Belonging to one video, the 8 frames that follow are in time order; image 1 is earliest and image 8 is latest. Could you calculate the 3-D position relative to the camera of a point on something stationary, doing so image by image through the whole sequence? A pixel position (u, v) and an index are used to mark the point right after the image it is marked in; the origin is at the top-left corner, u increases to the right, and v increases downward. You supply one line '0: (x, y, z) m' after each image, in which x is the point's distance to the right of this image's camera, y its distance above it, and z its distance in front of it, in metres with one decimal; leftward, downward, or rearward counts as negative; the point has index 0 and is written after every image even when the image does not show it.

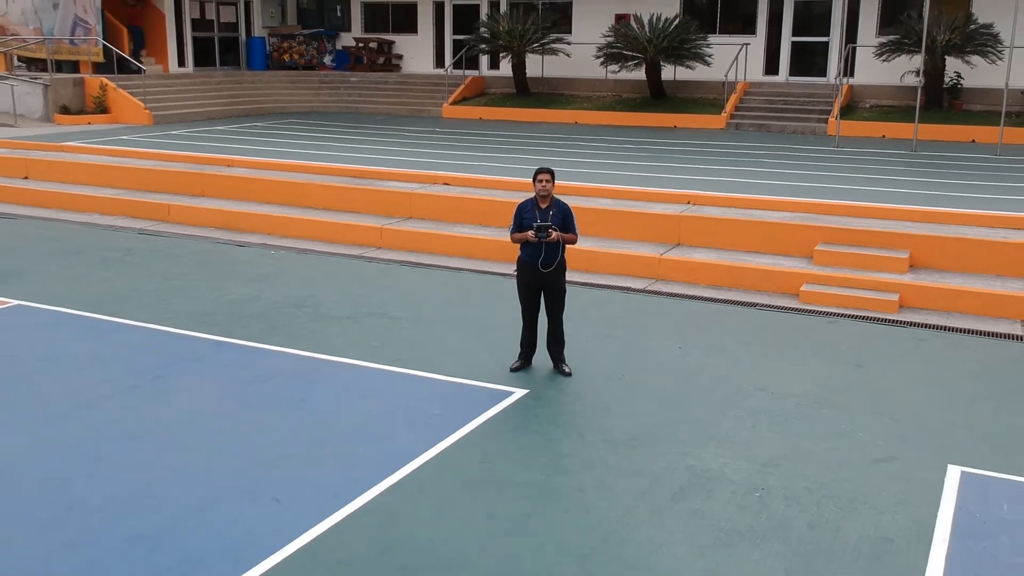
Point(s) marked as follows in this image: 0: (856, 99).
0: (+5.7, +3.2, +17.2) m
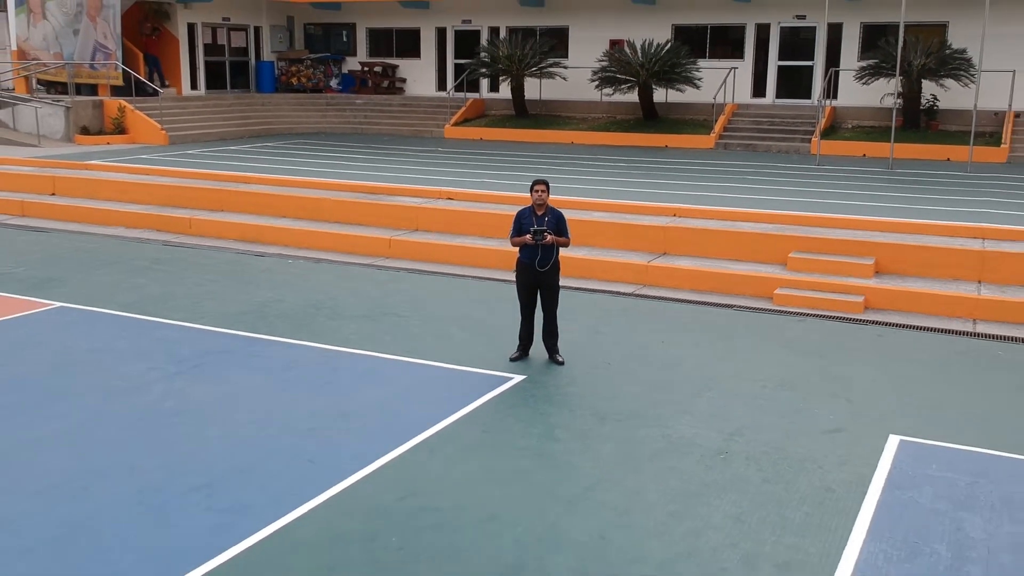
0: (+5.8, +3.0, +18.1) m
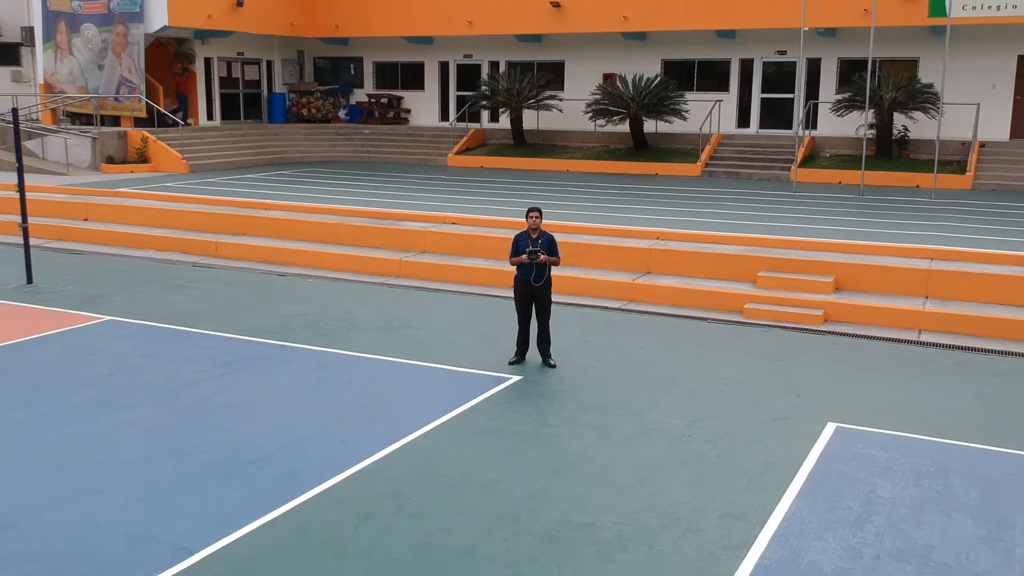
0: (+5.7, +2.6, +19.3) m
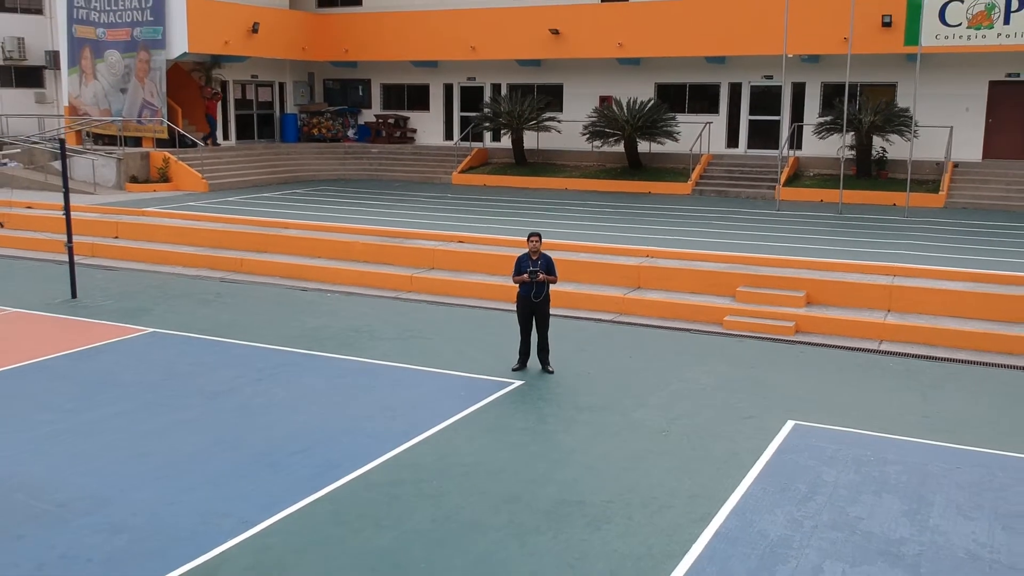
0: (+5.8, +2.4, +20.4) m
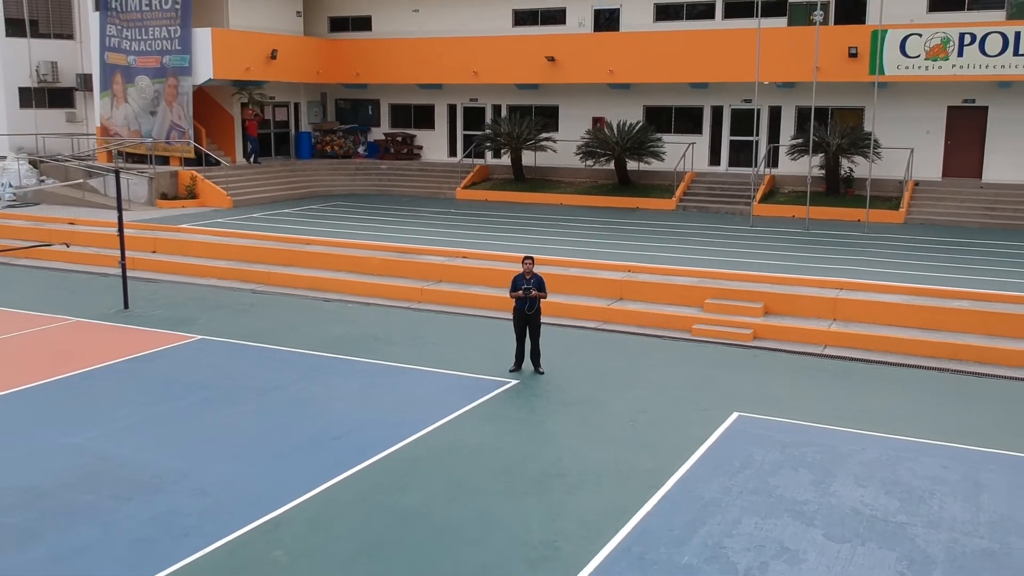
0: (+5.8, +2.2, +22.2) m
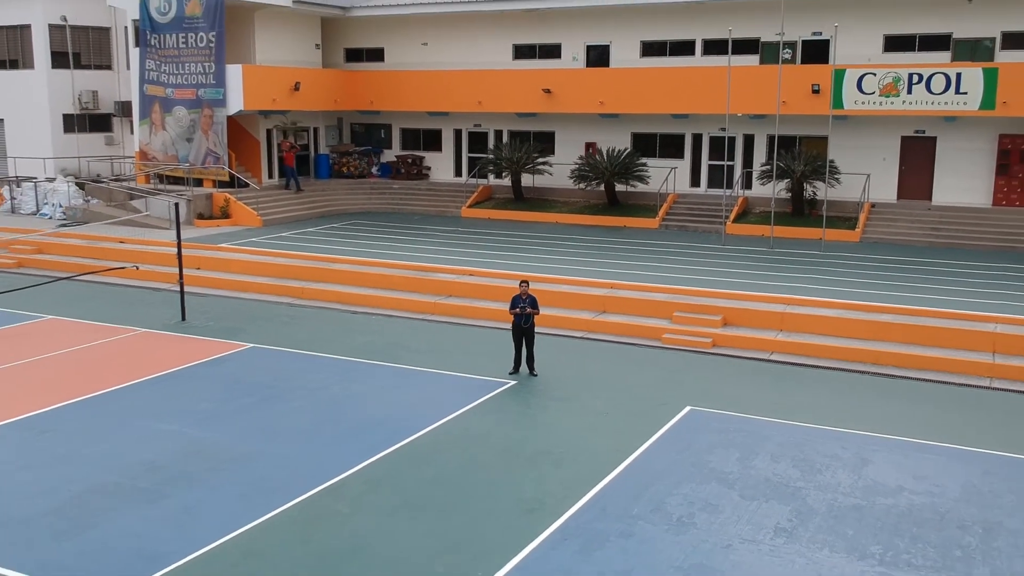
0: (+5.8, +2.0, +24.8) m
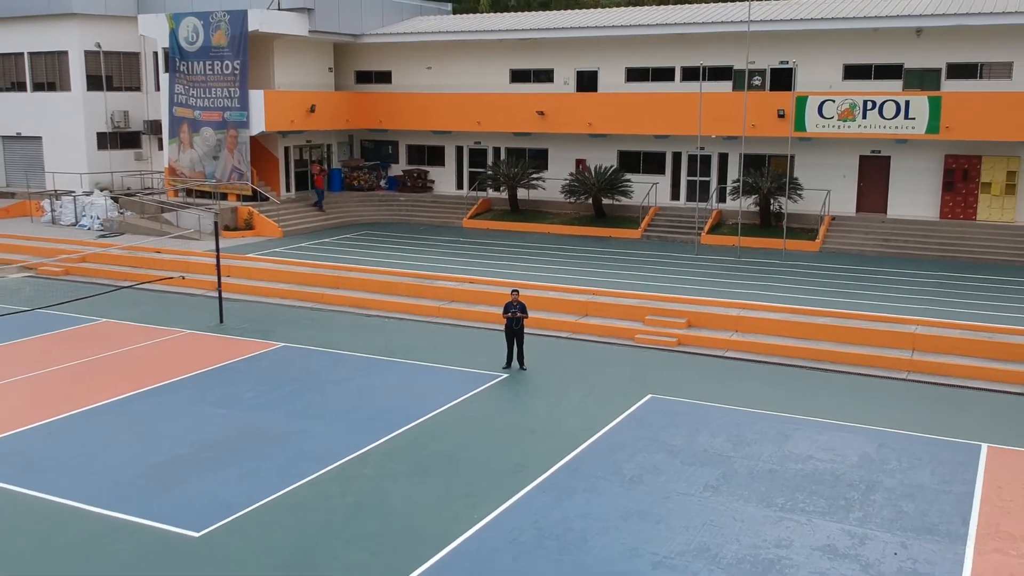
0: (+5.7, +1.9, +27.4) m
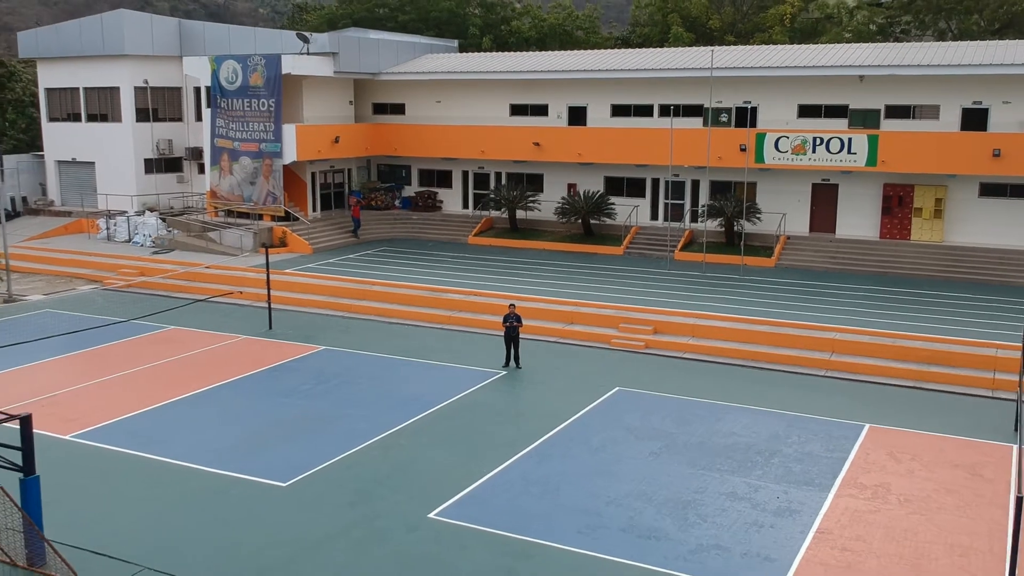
0: (+5.6, +1.6, +31.5) m
